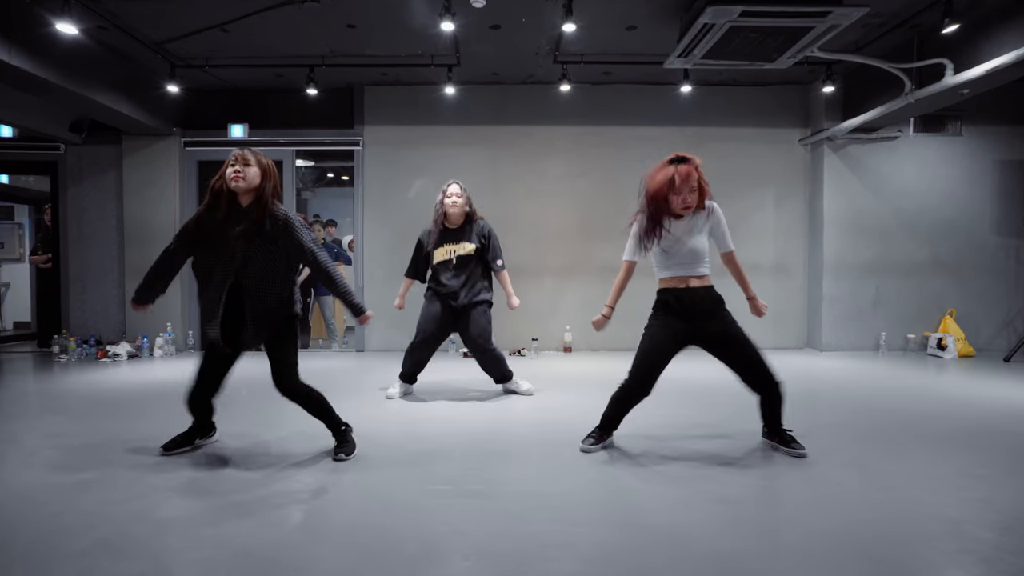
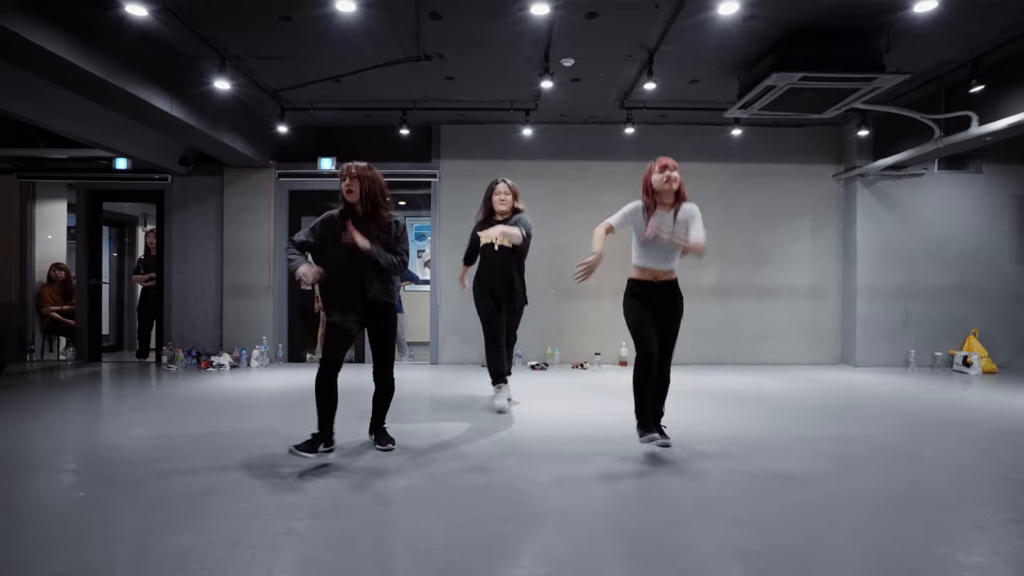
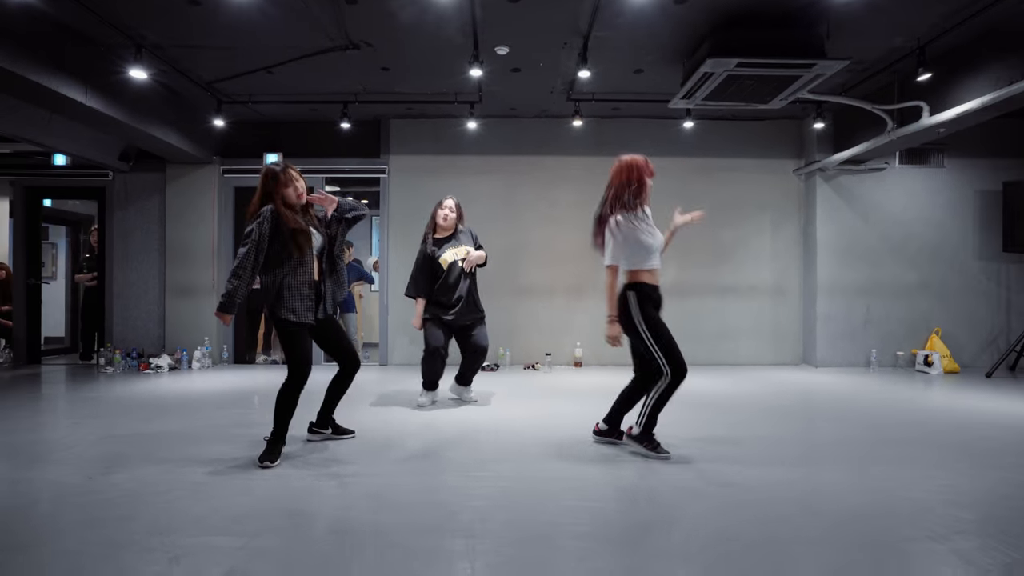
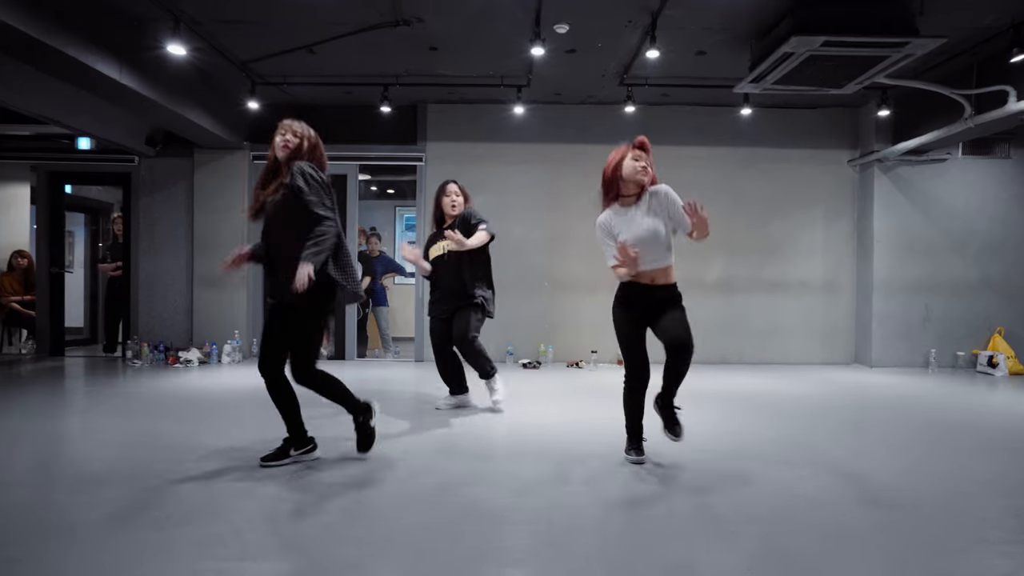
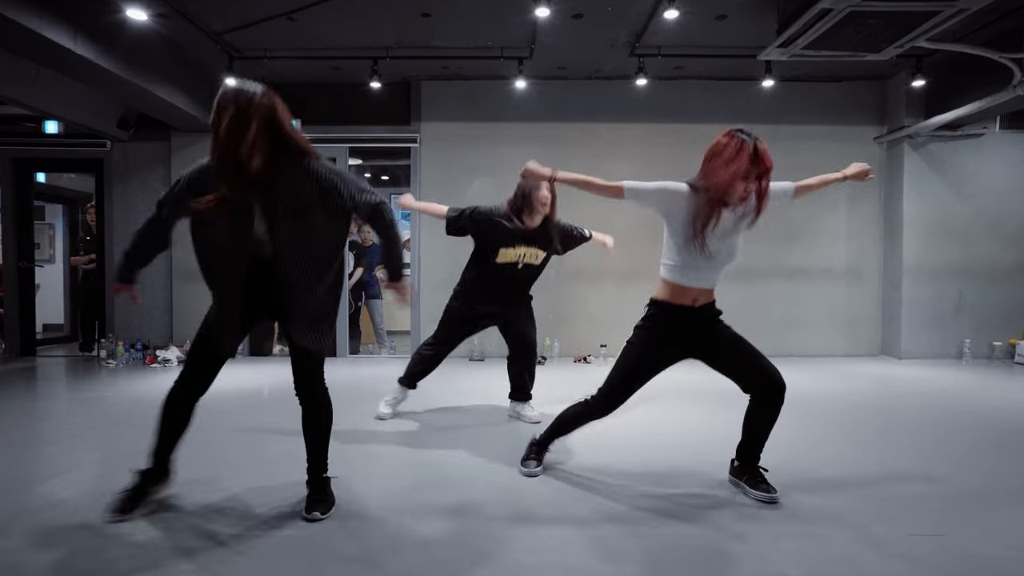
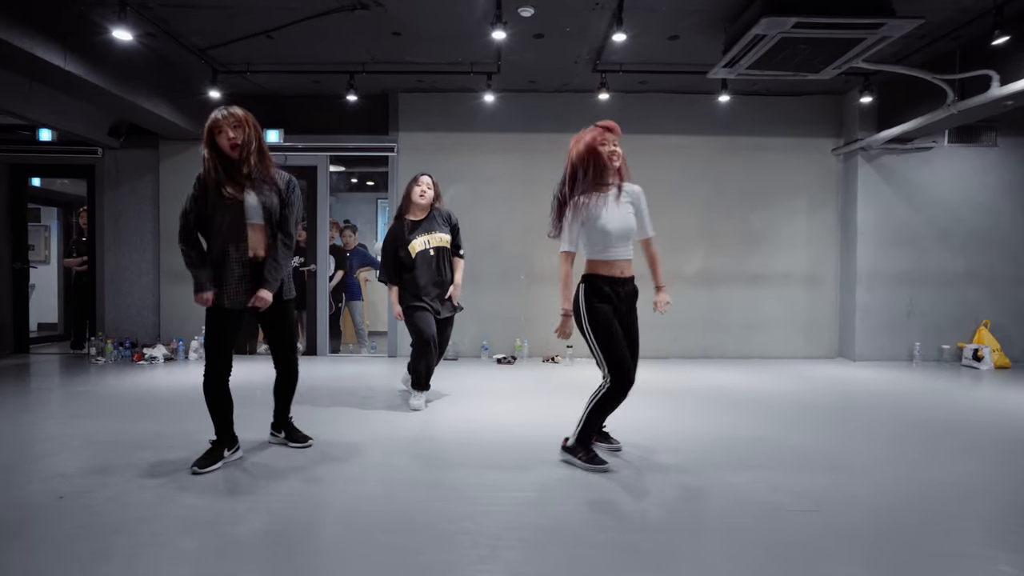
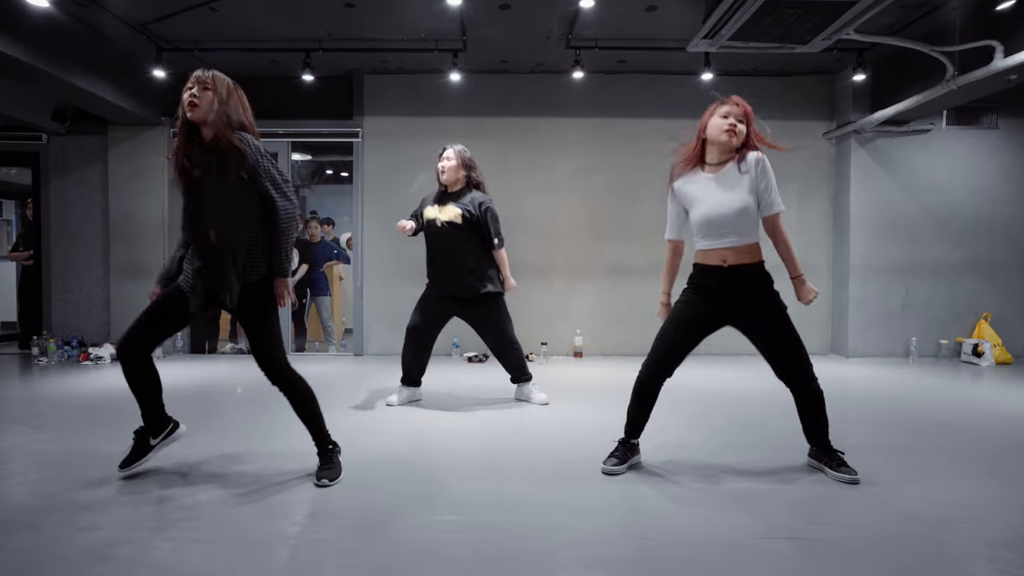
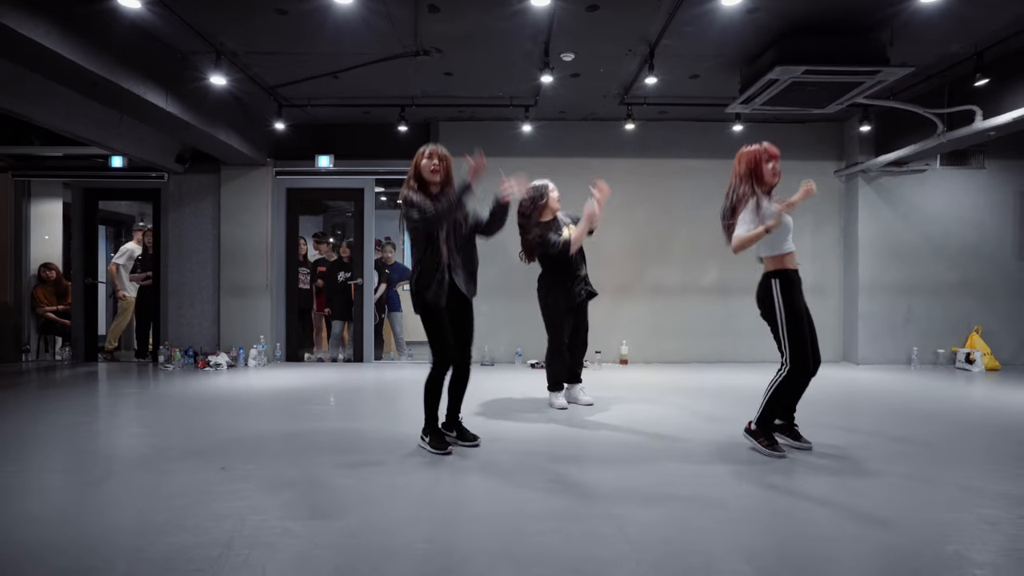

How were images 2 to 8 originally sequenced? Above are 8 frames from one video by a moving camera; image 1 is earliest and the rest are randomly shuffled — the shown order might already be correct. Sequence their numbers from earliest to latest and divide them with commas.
7, 3, 6, 4, 2, 5, 8
